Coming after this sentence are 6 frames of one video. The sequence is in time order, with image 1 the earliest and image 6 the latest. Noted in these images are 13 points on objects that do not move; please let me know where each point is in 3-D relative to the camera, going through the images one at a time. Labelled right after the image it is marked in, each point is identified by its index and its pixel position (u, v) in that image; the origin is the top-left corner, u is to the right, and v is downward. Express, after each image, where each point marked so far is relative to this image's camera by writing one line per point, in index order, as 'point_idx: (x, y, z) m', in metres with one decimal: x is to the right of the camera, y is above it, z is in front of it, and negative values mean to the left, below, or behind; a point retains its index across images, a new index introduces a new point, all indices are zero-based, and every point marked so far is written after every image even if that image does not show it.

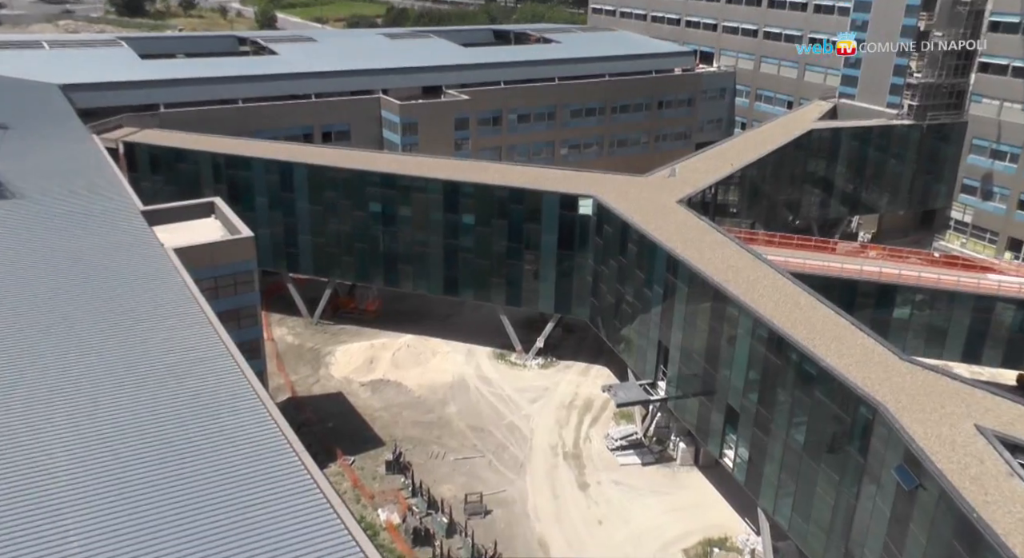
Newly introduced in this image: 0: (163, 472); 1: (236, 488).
0: (-7.4, -4.3, +15.8) m
1: (-5.7, -4.6, +15.8) m
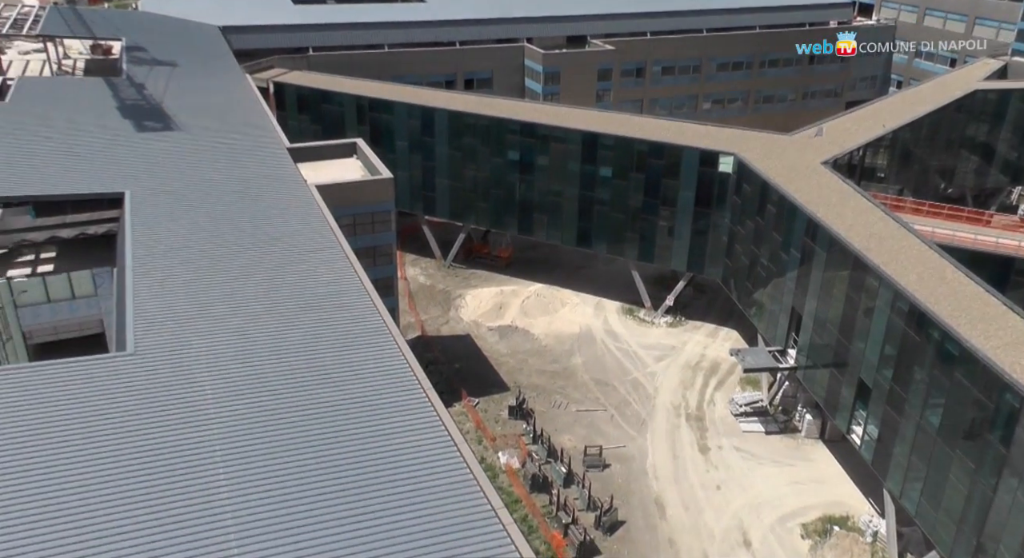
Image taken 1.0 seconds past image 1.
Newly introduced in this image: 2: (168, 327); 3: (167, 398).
0: (-4.7, -2.9, +16.8) m
1: (-3.1, -3.2, +16.5) m
2: (-8.4, -1.2, +19.2) m
3: (-7.5, -2.6, +16.7) m
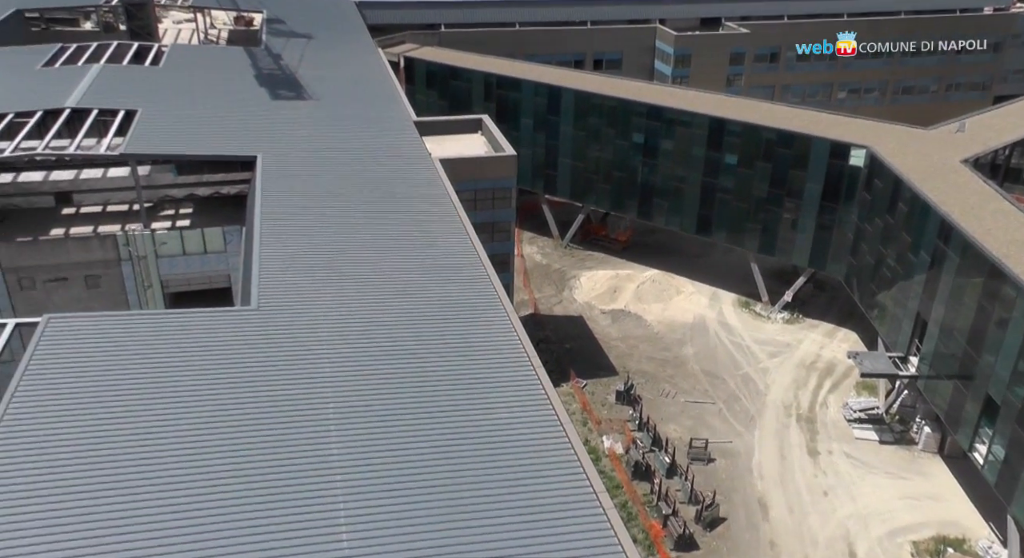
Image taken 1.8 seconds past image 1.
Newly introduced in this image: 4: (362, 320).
0: (-2.3, -2.2, +17.3) m
1: (-0.8, -2.7, +16.9) m
2: (-5.4, -0.2, +20.2) m
3: (-5.0, -1.8, +17.6) m
4: (-3.5, -1.0, +19.3) m
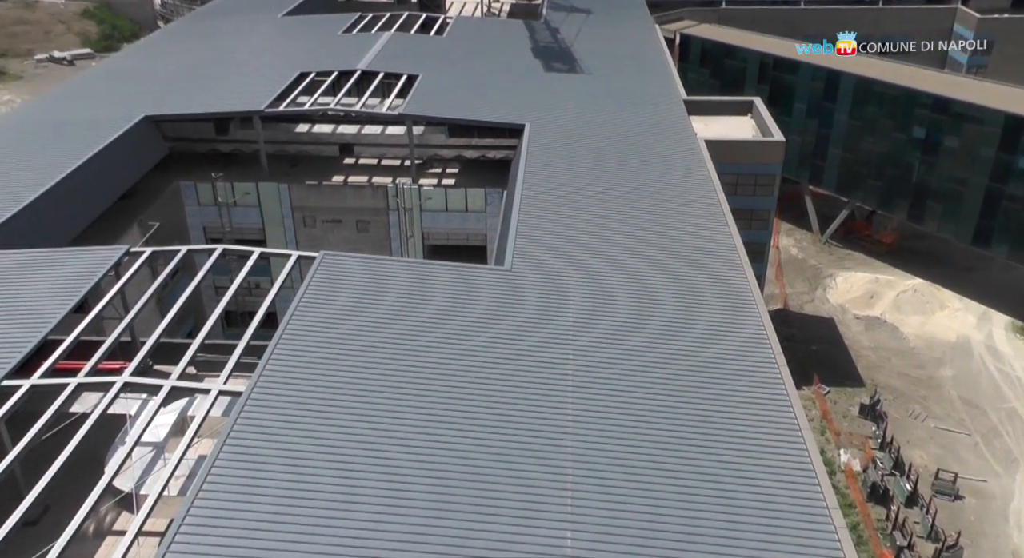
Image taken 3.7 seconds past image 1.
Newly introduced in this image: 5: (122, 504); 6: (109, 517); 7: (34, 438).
0: (+3.0, -1.8, +17.3) m
1: (+4.2, -2.4, +16.5) m
2: (+1.0, +0.7, +20.8) m
3: (+0.5, -1.0, +18.3) m
4: (+2.5, -0.3, +19.4) m
5: (-9.4, -5.4, +18.3) m
6: (-9.6, -5.6, +18.1) m
7: (-10.4, -3.4, +16.3) m
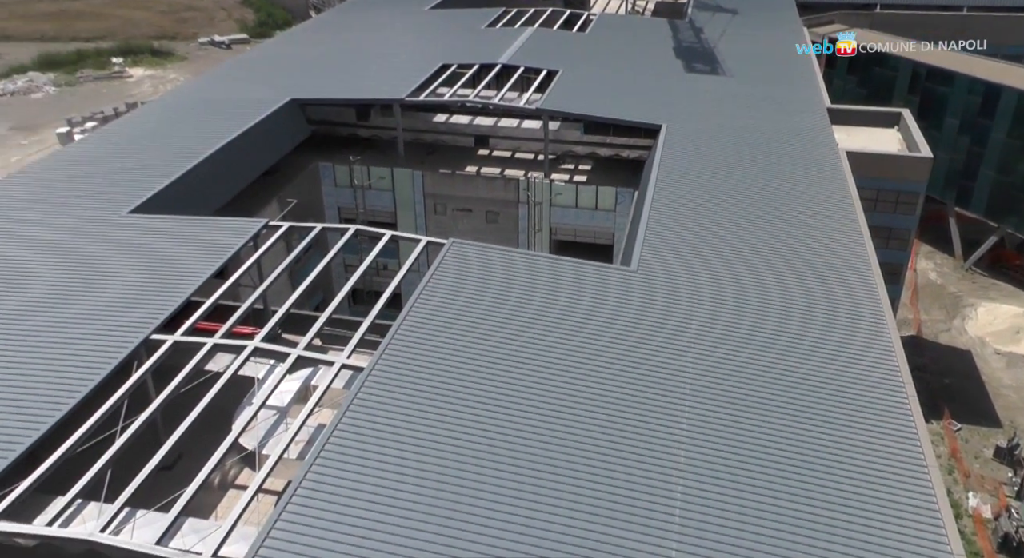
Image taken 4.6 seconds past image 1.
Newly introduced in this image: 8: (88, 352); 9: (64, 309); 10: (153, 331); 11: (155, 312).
0: (+5.5, -2.0, +16.8) m
1: (+6.6, -2.8, +15.7) m
2: (+4.2, +0.5, +20.5) m
3: (+3.3, -1.0, +18.0) m
4: (+5.4, -0.6, +18.9) m
5: (-6.8, -4.6, +19.5) m
6: (-7.1, -4.9, +19.4) m
7: (-7.9, -2.6, +17.7) m
8: (-10.1, -1.7, +17.9) m
9: (-11.5, -0.8, +19.6) m
10: (-8.9, -1.3, +18.8) m
11: (-9.1, -0.8, +19.4) m
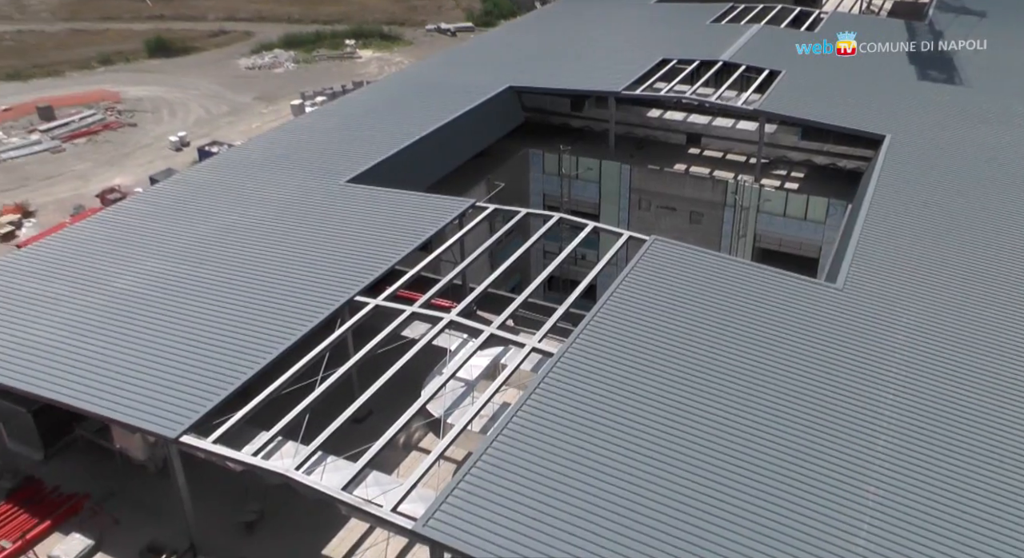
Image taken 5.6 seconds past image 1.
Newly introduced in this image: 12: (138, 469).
0: (+9.4, -2.7, +15.1) m
1: (+10.2, -3.6, +13.9) m
2: (+9.3, 0.0, +18.9) m
3: (+7.7, -1.5, +16.8) m
4: (+10.0, -1.3, +17.2) m
5: (-2.2, -4.0, +20.6) m
6: (-2.5, -4.1, +20.5) m
7: (-3.4, -1.8, +19.0) m
8: (-5.4, -0.7, +19.7) m
9: (-6.3, +0.4, +21.6) m
10: (-4.0, -0.4, +20.3) m
11: (-4.0, +0.1, +20.9) m
12: (-9.6, -4.9, +19.5) m
